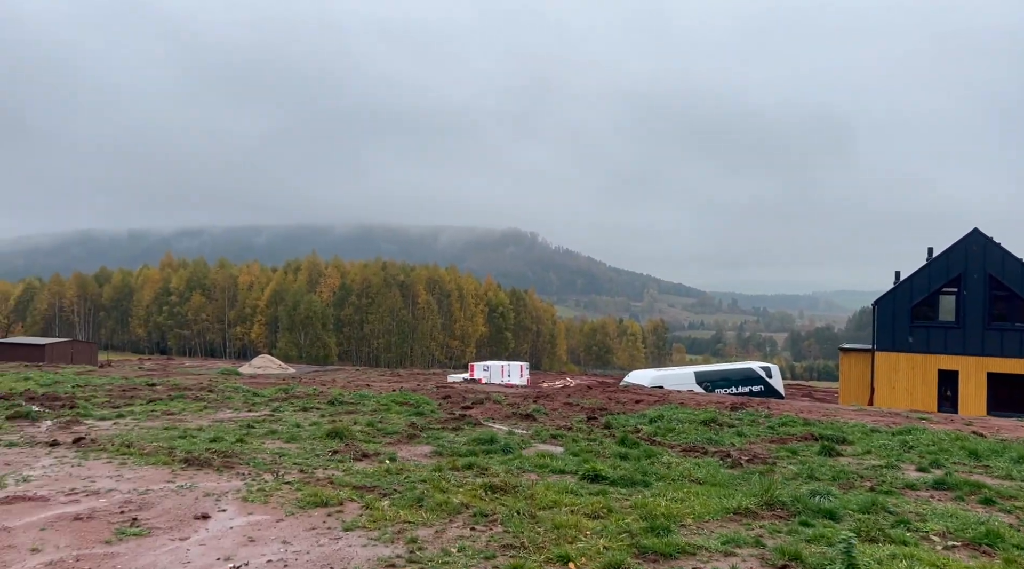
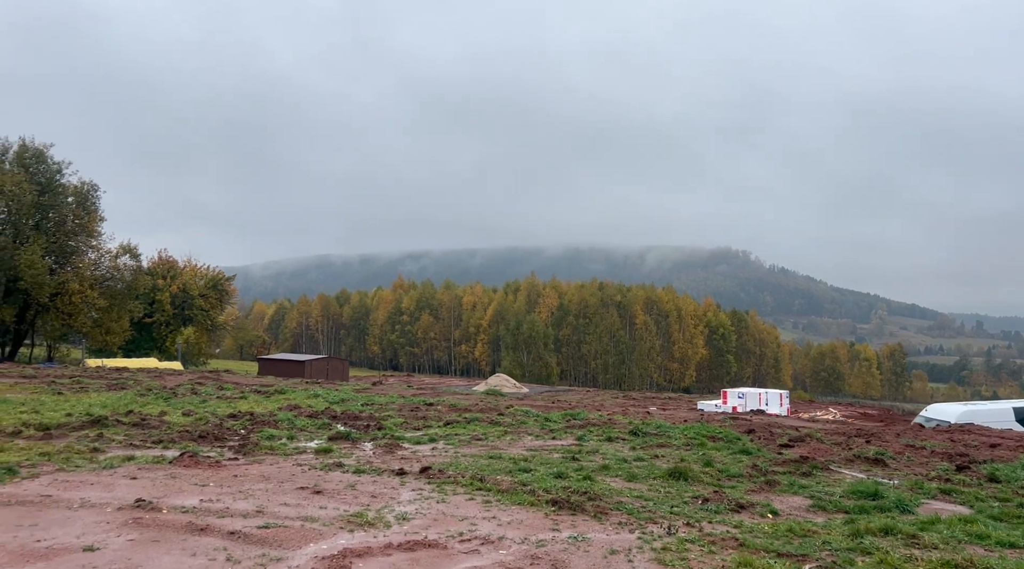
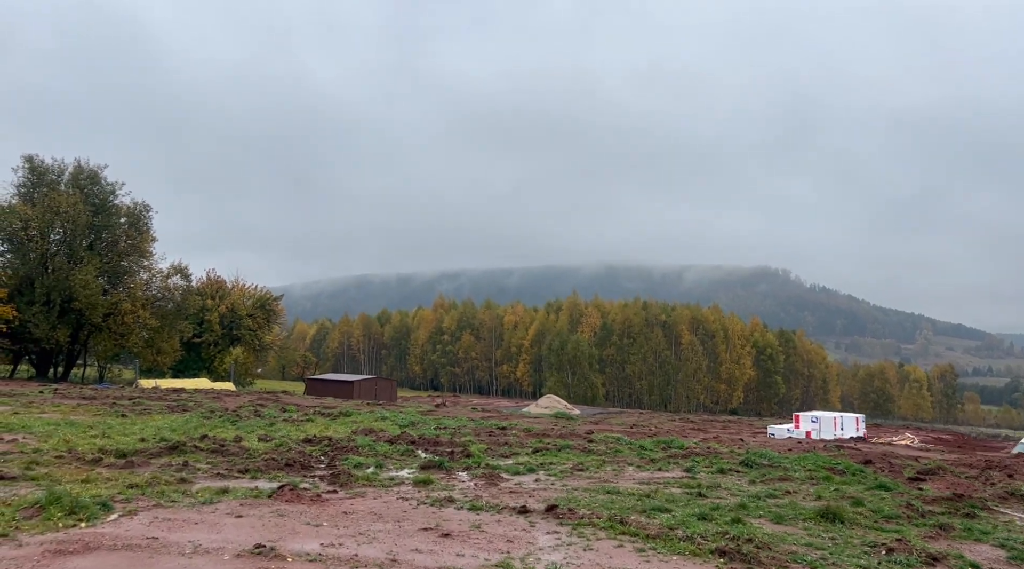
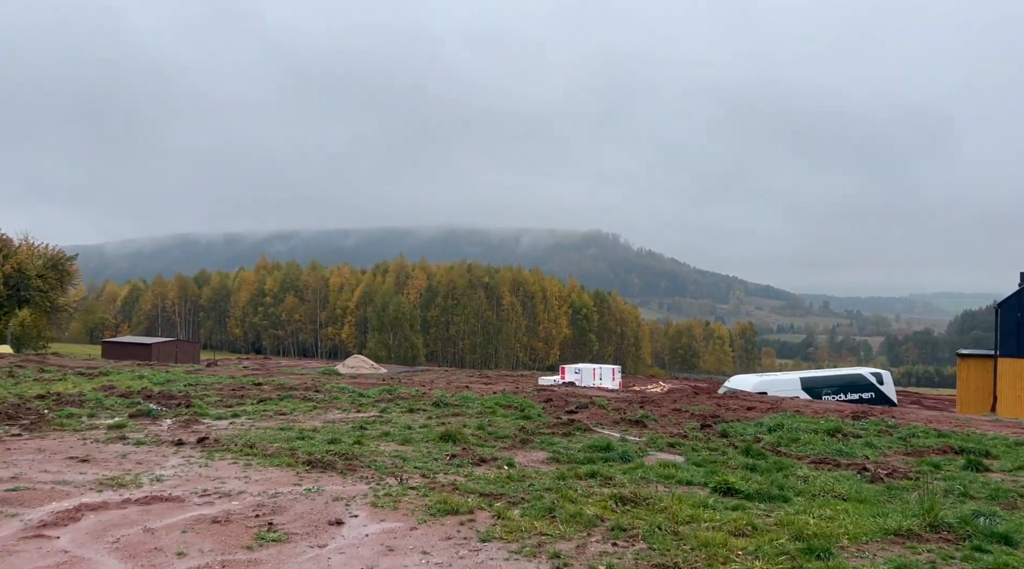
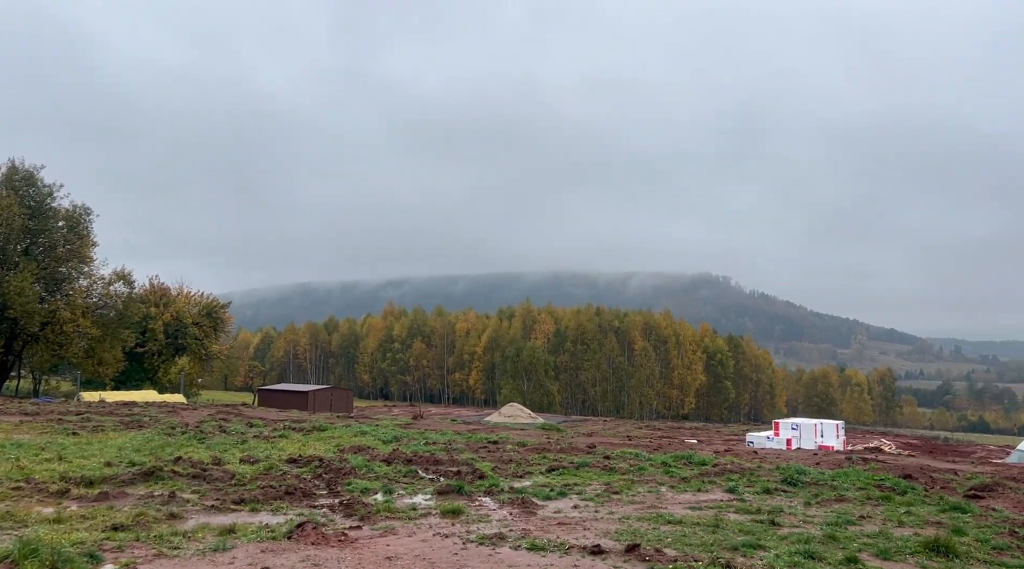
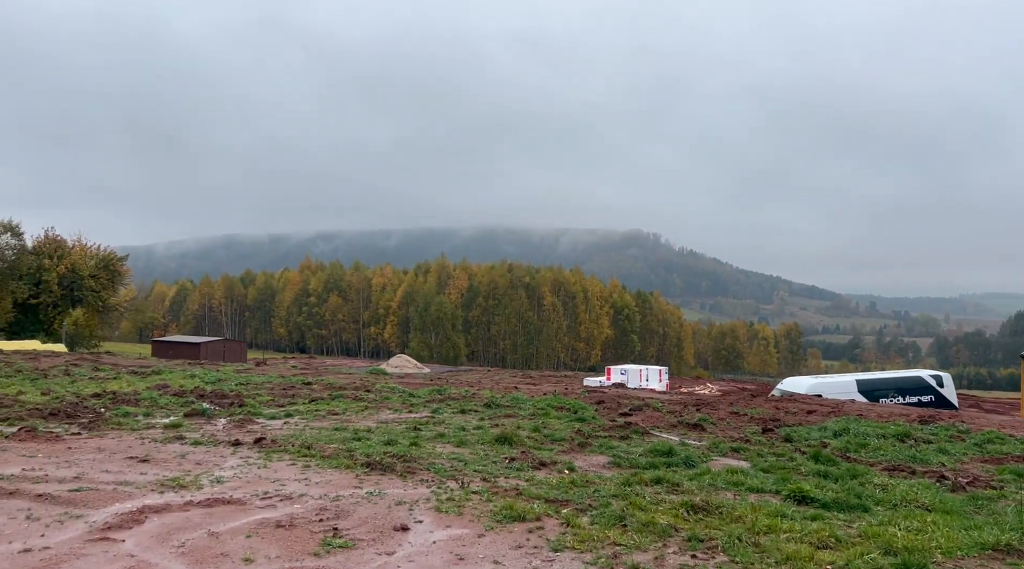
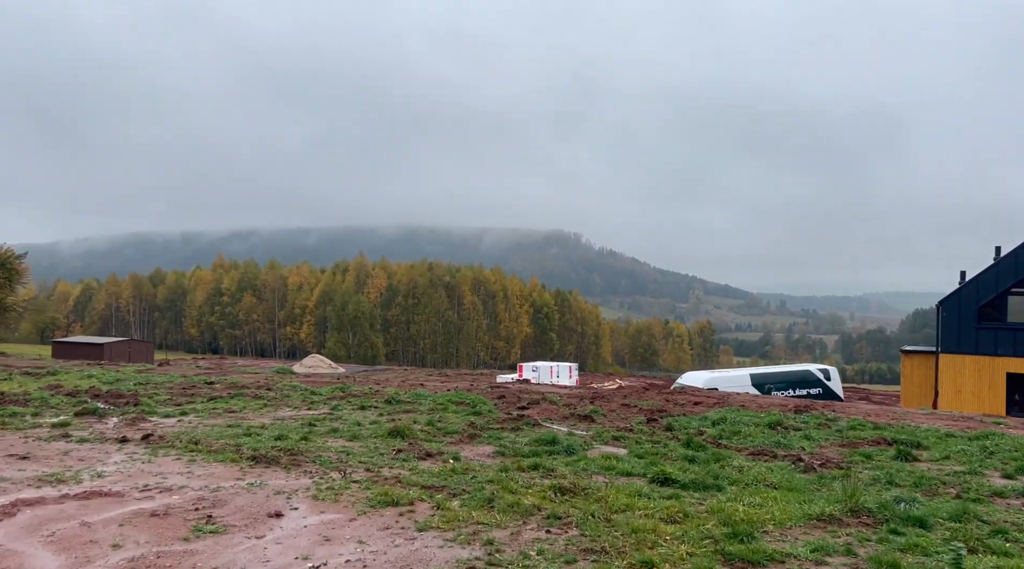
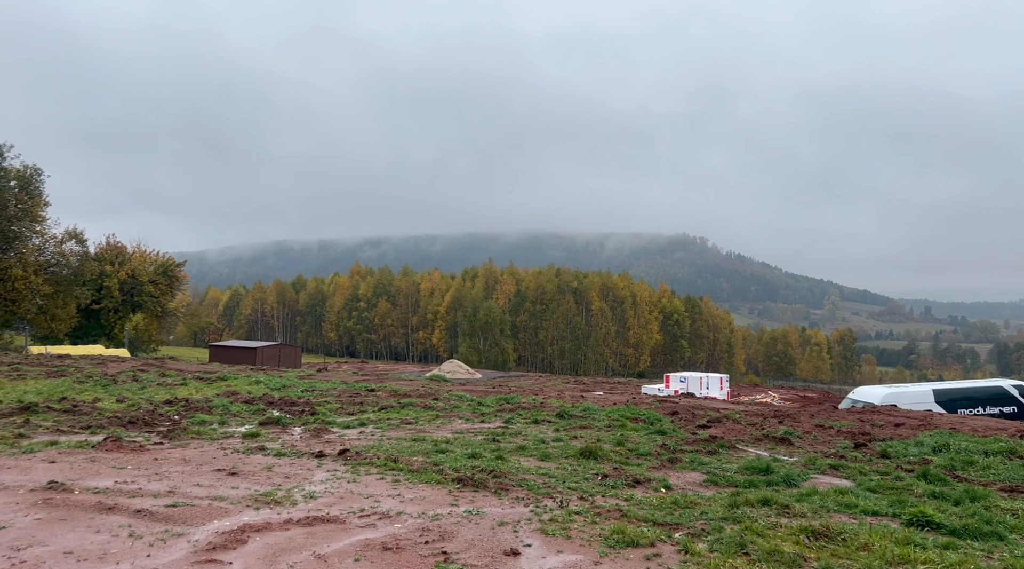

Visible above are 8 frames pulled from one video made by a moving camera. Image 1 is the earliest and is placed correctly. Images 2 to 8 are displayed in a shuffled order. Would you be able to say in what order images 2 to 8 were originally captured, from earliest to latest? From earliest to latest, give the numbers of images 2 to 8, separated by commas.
7, 4, 6, 8, 2, 3, 5
